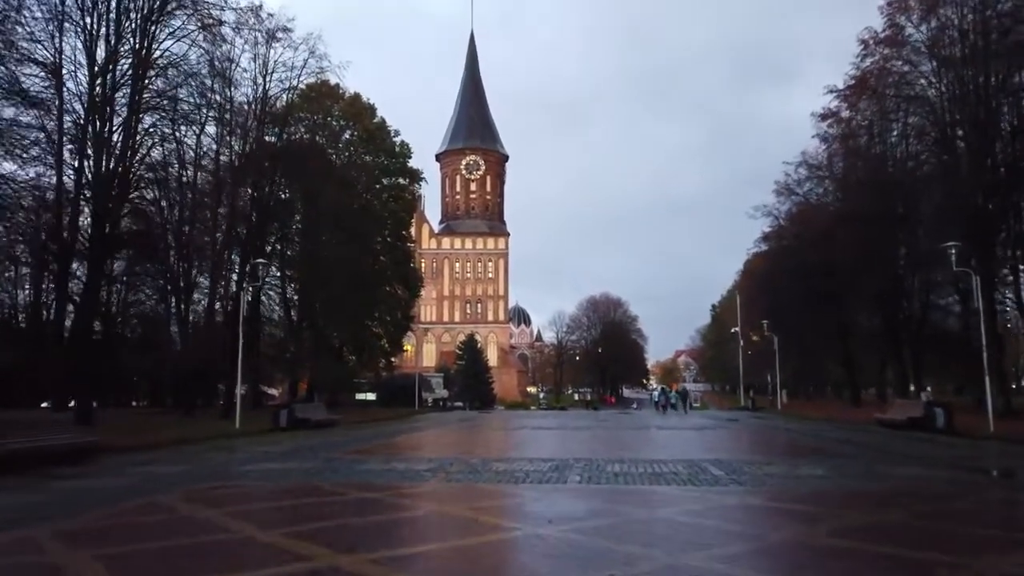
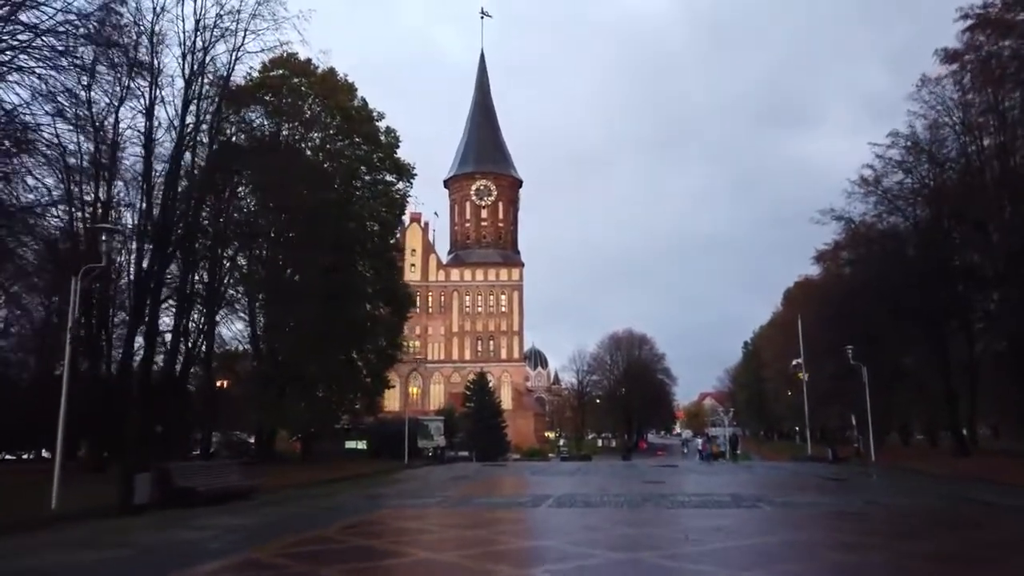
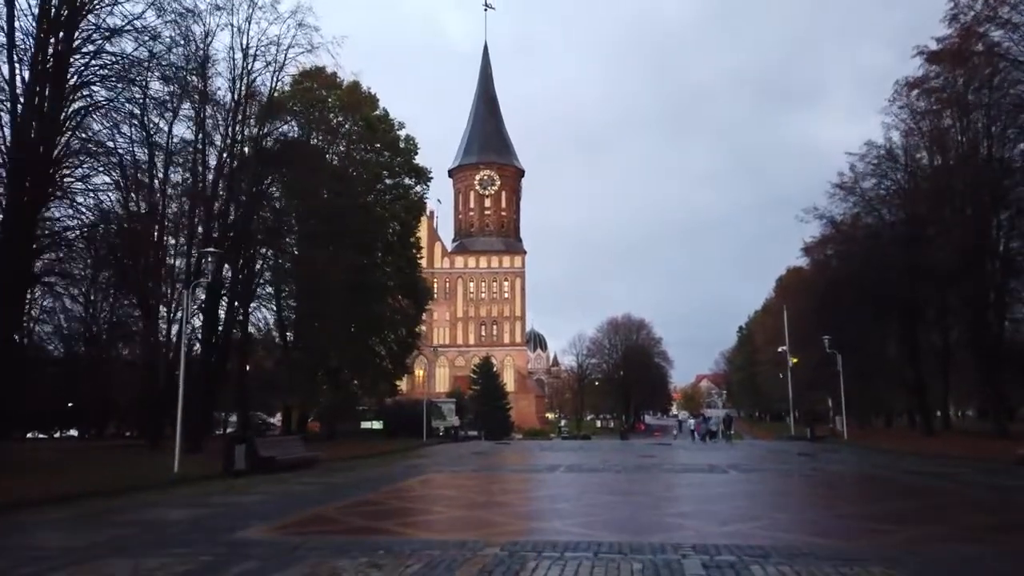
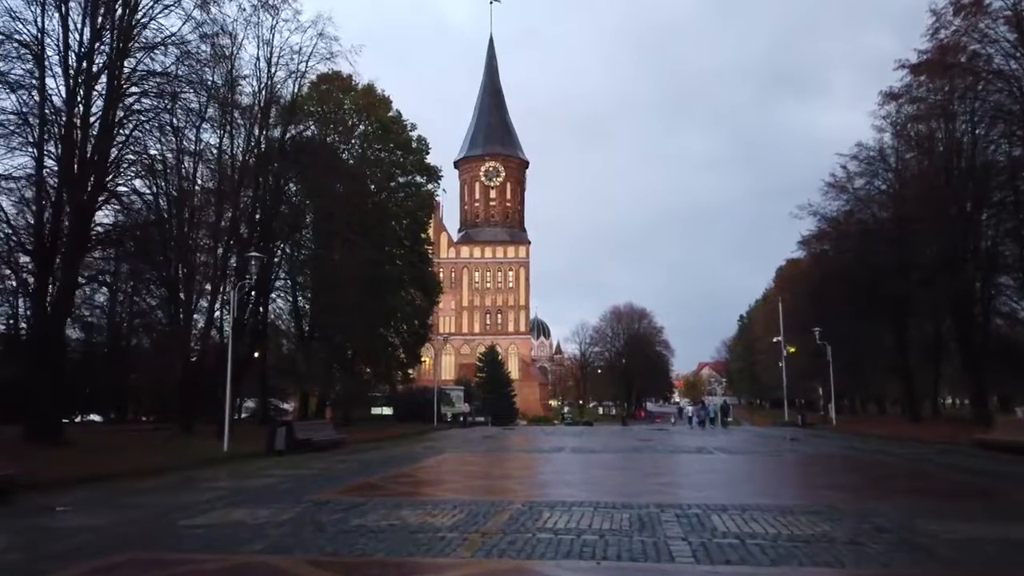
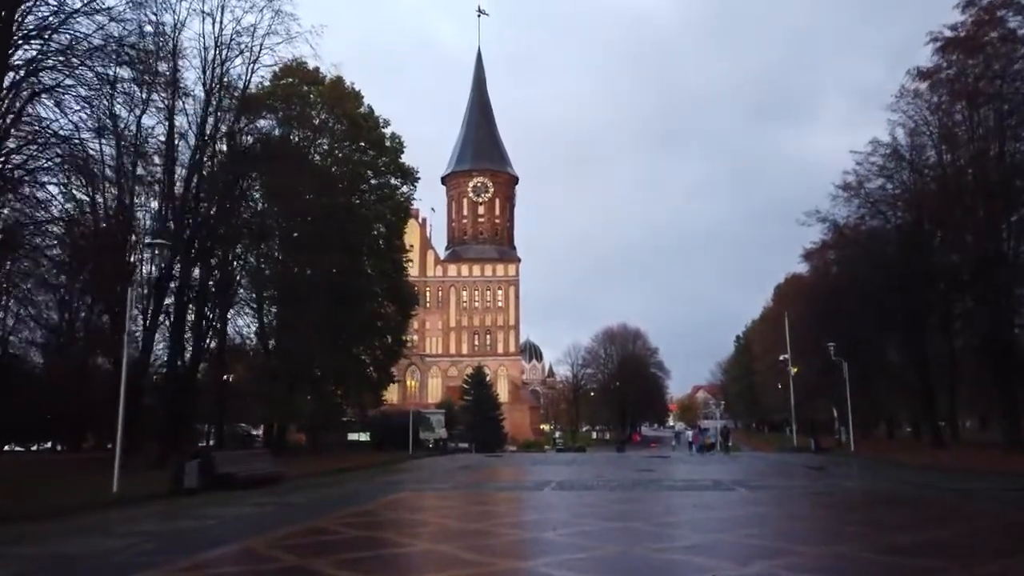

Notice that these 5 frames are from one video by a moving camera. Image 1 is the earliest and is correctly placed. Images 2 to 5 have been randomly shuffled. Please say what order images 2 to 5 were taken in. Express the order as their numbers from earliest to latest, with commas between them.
4, 3, 5, 2
